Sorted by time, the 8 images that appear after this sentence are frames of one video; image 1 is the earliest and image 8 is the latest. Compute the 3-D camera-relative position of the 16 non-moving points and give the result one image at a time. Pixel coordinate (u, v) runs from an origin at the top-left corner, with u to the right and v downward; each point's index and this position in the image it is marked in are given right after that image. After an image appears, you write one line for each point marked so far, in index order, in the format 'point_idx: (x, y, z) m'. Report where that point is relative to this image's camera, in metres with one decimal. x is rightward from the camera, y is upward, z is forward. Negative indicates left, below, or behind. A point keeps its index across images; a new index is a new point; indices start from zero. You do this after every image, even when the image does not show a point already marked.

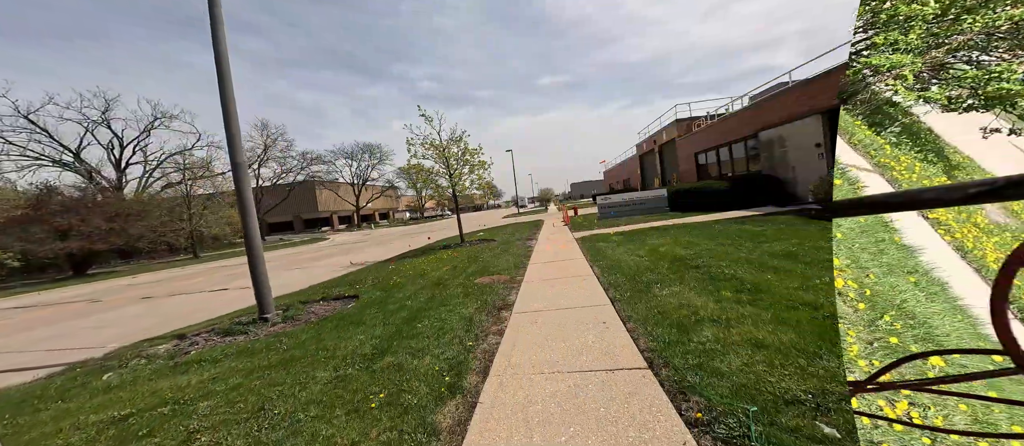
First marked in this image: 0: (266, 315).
0: (-4.5, -1.7, +6.1) m
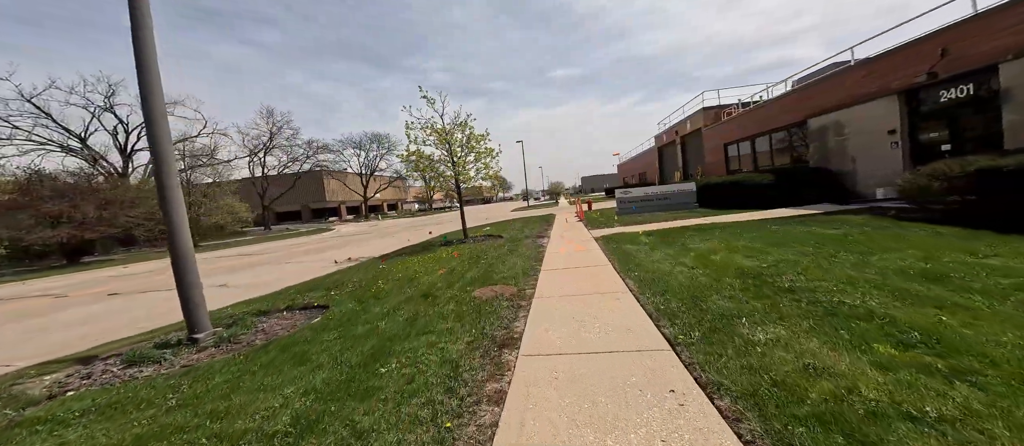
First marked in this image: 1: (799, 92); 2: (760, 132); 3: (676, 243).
0: (-4.4, -1.6, +4.6) m
1: (+12.1, +5.5, +14.0) m
2: (+12.7, +4.7, +16.9) m
3: (+3.6, -0.4, +7.4) m
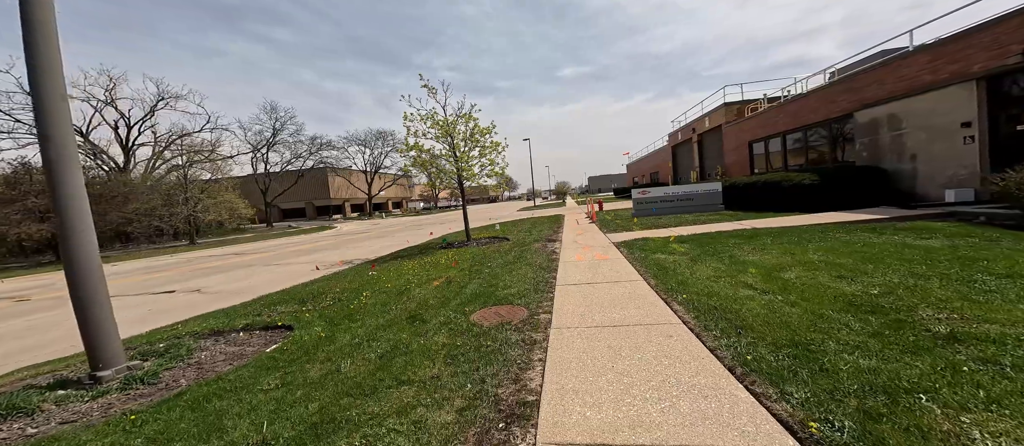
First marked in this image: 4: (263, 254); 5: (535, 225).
0: (-4.3, -1.6, +3.5) m
1: (+12.4, +5.3, +12.5) m
2: (+13.0, +4.4, +15.5) m
3: (+3.8, -0.5, +6.1) m
4: (-14.5, -1.8, +19.4) m
5: (+1.4, 0.0, +18.2) m
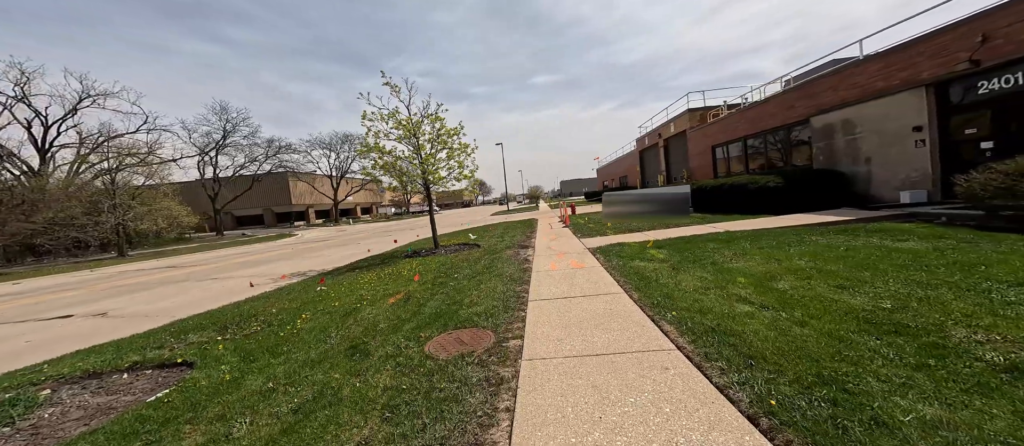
0: (-4.6, -1.7, +2.4) m
1: (+11.2, +5.2, +12.9) m
2: (+11.6, +4.3, +15.9) m
3: (+3.2, -0.6, +5.7) m
4: (-16.1, -2.3, +17.3) m
5: (-0.2, -0.3, +17.6) m
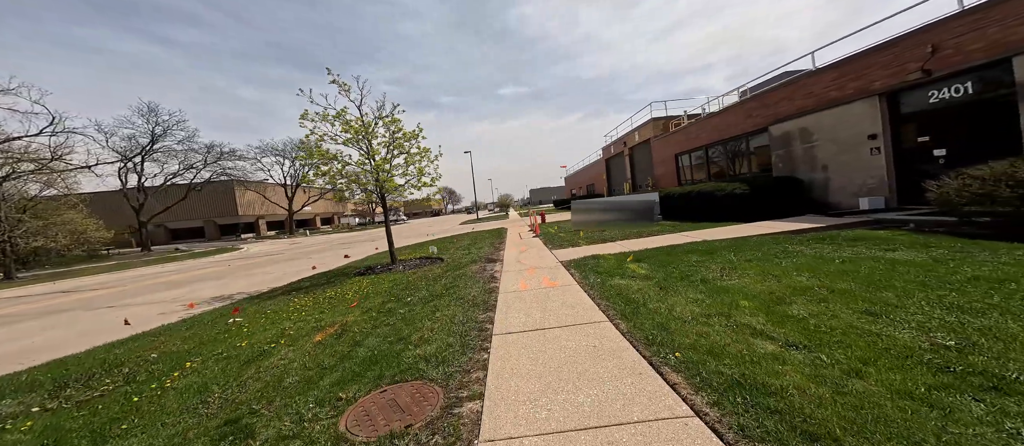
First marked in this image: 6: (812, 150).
0: (-4.8, -1.8, +0.9) m
1: (+9.7, +5.0, +13.2) m
2: (+9.8, +4.0, +16.2) m
3: (+2.7, -0.8, +5.0) m
4: (-17.7, -3.0, +14.6) m
5: (-2.0, -0.9, +16.5) m
6: (+9.8, +2.4, +10.7) m
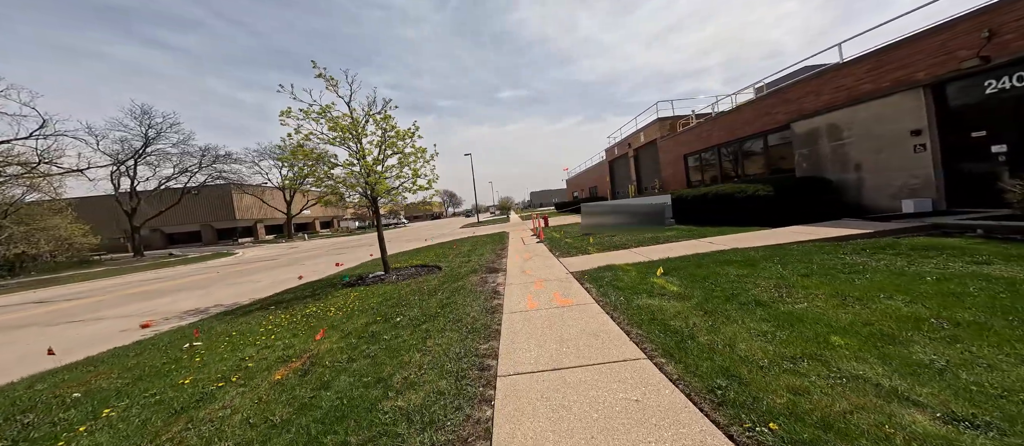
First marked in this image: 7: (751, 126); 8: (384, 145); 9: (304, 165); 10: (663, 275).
0: (-4.7, -1.9, 0.0) m
1: (+9.8, +4.8, +12.3) m
2: (+9.9, +3.8, +15.3) m
3: (+2.8, -0.9, +4.1) m
4: (-17.6, -3.2, +13.7) m
5: (-1.9, -1.1, +15.6) m
6: (+9.9, +2.2, +9.8) m
7: (+9.9, +4.0, +13.8) m
8: (-3.9, +2.4, +10.0) m
9: (-5.9, +1.7, +9.5) m
10: (+2.4, -0.8, +5.4) m
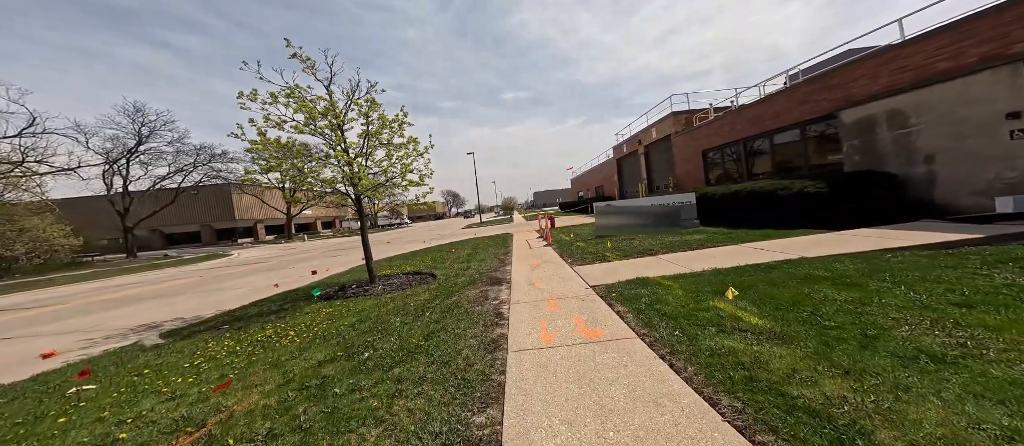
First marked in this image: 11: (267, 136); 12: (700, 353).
0: (-4.7, -1.9, -1.4) m
1: (+10.0, +4.7, +10.9) m
2: (+10.1, +3.7, +13.8) m
3: (+2.8, -0.9, +2.7) m
4: (-17.5, -3.2, +12.4) m
5: (-1.7, -1.2, +14.2) m
6: (+10.0, +2.2, +8.3) m
7: (+10.1, +3.9, +12.3) m
8: (-3.7, +2.3, +8.7) m
9: (-5.8, +1.6, +8.2) m
10: (+2.5, -0.8, +3.9) m
11: (-5.2, +1.9, +7.1) m
12: (+1.6, -1.1, +3.0) m
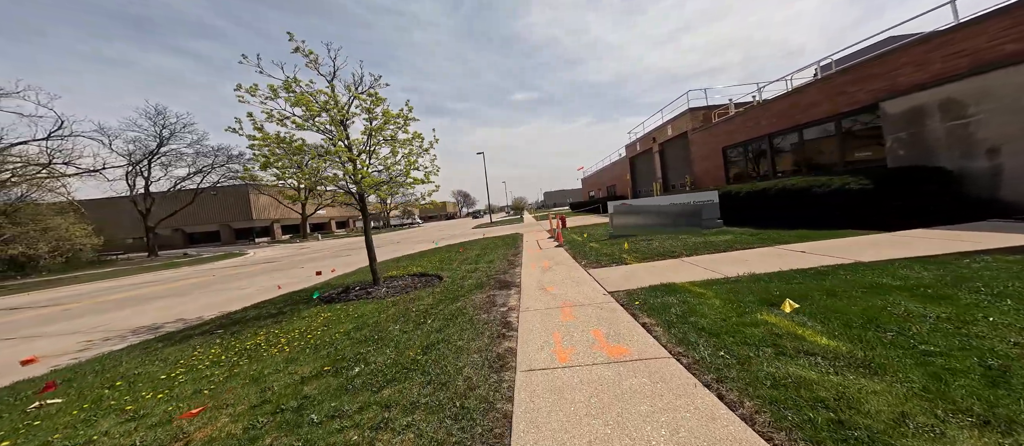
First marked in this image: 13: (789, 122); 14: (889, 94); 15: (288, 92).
0: (-4.8, -1.8, -1.8) m
1: (+10.3, +4.7, +10.0) m
2: (+10.6, +3.7, +12.9) m
3: (+2.9, -0.8, +2.0) m
4: (-17.1, -3.2, +12.5) m
5: (-1.3, -1.2, +13.7) m
6: (+10.3, +2.2, +7.5) m
7: (+10.5, +3.9, +11.4) m
8: (-3.5, +2.4, +8.3) m
9: (-5.5, +1.7, +7.8) m
10: (+2.6, -0.8, +3.3) m
11: (-5.0, +1.9, +6.7) m
12: (+1.7, -1.1, +2.4) m
13: (+10.5, +3.9, +12.6) m
14: (+10.3, +3.6, +9.1) m
15: (-4.8, +3.0, +7.3) m
